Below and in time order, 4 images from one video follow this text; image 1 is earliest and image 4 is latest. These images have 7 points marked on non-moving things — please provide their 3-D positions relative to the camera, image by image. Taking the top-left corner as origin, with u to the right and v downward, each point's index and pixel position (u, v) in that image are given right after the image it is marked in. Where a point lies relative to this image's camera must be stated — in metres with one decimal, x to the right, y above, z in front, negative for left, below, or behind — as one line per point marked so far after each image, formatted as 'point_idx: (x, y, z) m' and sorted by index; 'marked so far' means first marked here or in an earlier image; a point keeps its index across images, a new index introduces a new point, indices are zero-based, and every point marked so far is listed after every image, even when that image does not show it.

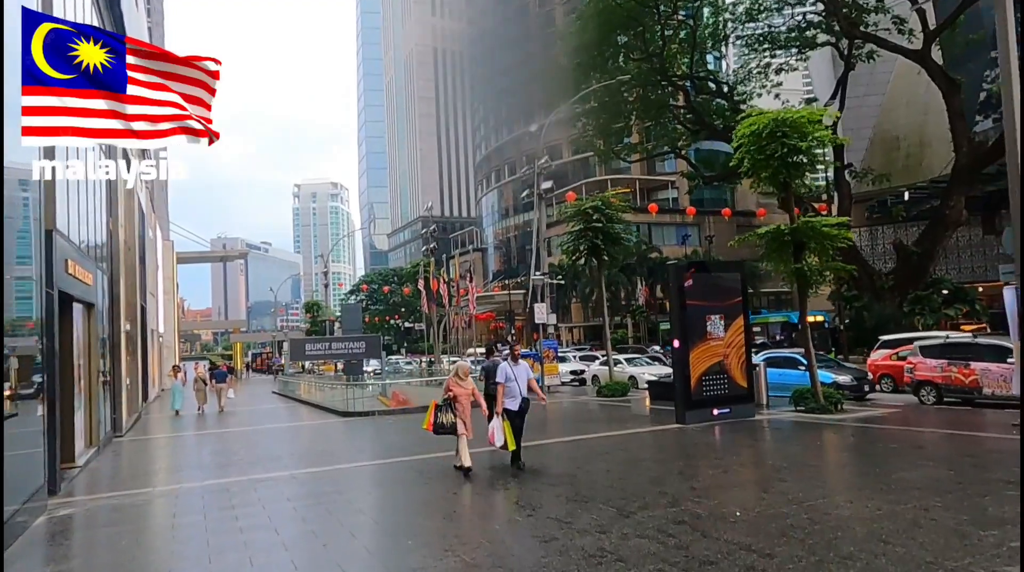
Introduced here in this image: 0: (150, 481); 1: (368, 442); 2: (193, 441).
0: (-5.5, -3.0, +11.2) m
1: (-2.9, -3.1, +14.9) m
2: (-7.6, -3.8, +17.9) m
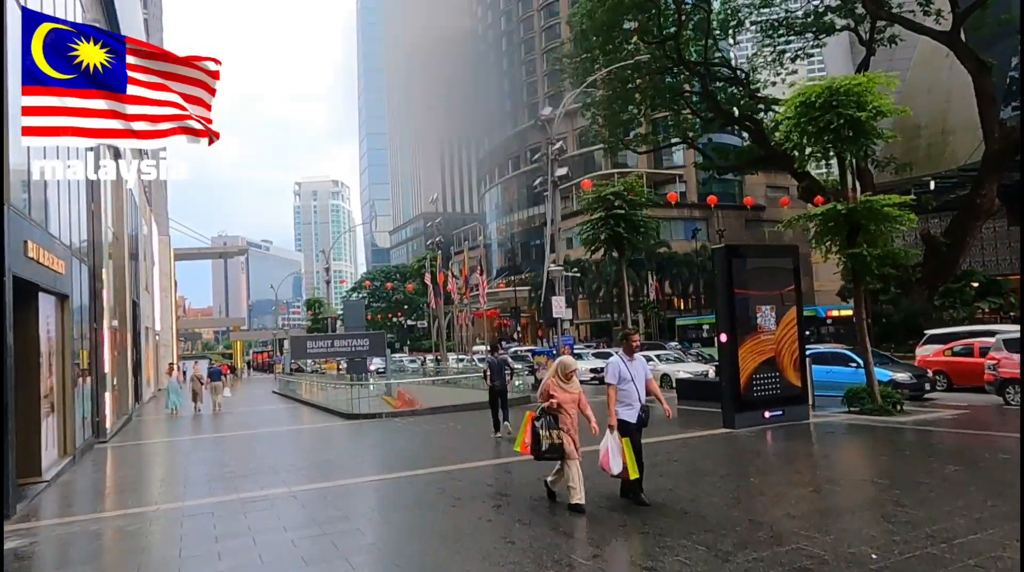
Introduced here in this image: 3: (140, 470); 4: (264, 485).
0: (-5.1, -2.8, +9.9) m
1: (-2.5, -2.9, +13.5) m
2: (-7.2, -3.6, +16.6) m
3: (-6.3, -3.2, +12.8) m
4: (-3.1, -2.5, +9.4) m
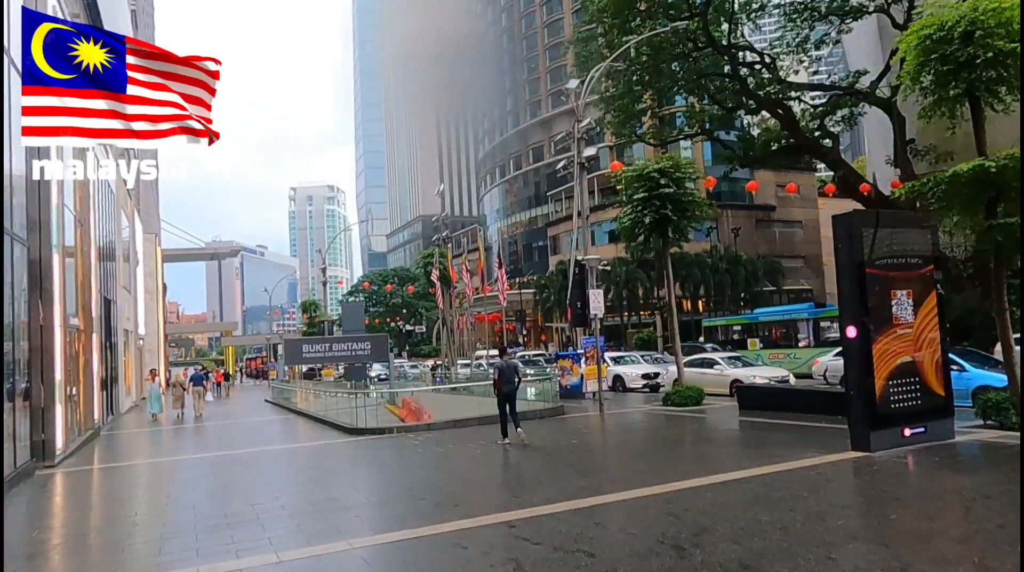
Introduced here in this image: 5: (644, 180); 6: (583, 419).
0: (-4.4, -2.6, +7.2) m
1: (-1.8, -2.7, +10.9) m
2: (-6.5, -3.4, +13.9) m
3: (-5.7, -3.0, +10.1) m
4: (-2.4, -2.3, +6.7) m
5: (+3.1, +2.5, +17.5) m
6: (+1.6, -3.1, +17.1) m
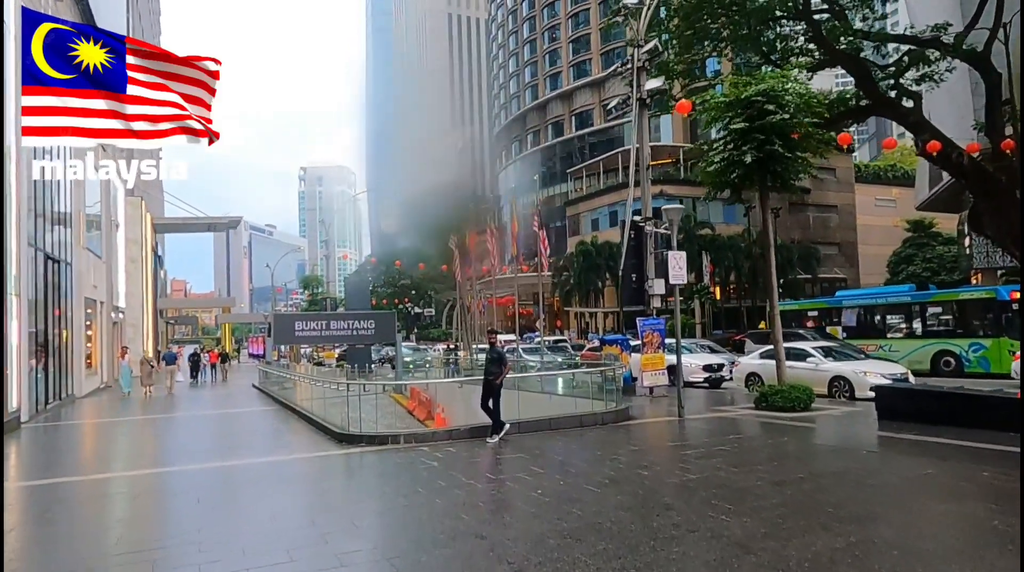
0: (-3.7, -2.0, +3.2) m
1: (-1.1, -2.1, +6.9) m
2: (-5.8, -2.7, +10.0) m
3: (-5.0, -2.3, +6.2) m
4: (-1.7, -1.7, +2.7) m
5: (+4.0, +3.1, +13.3) m
6: (+2.4, -2.4, +13.0) m
